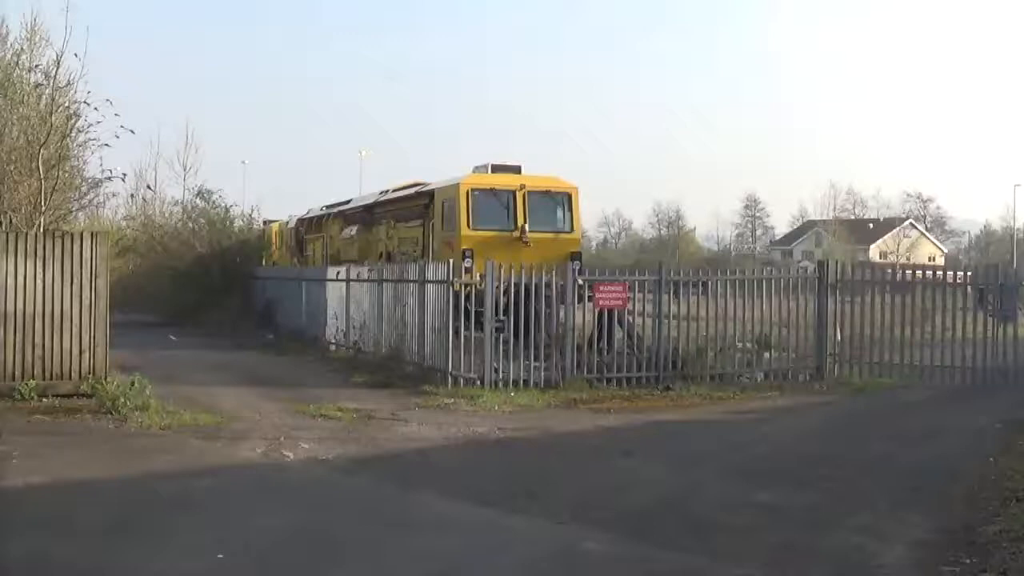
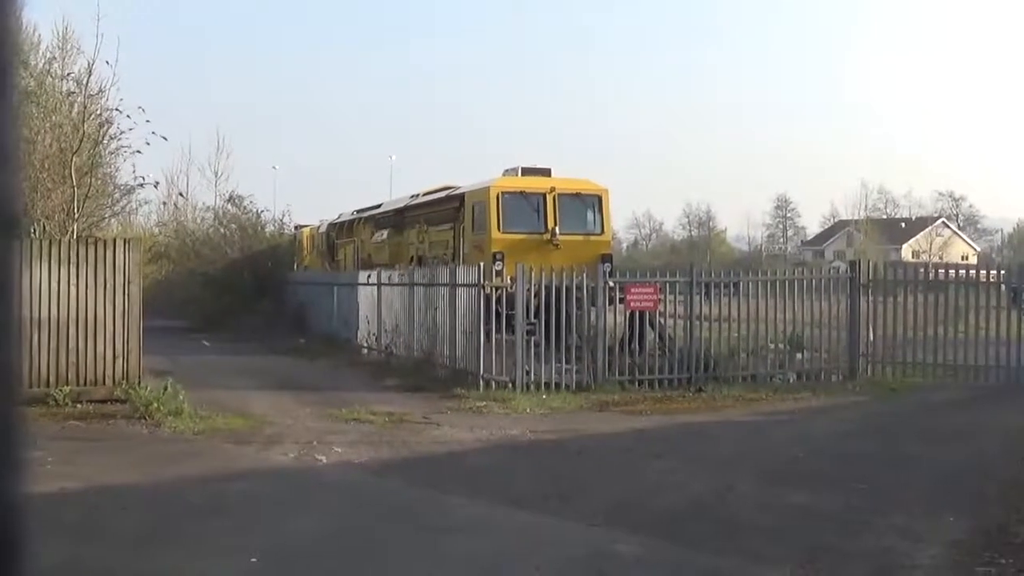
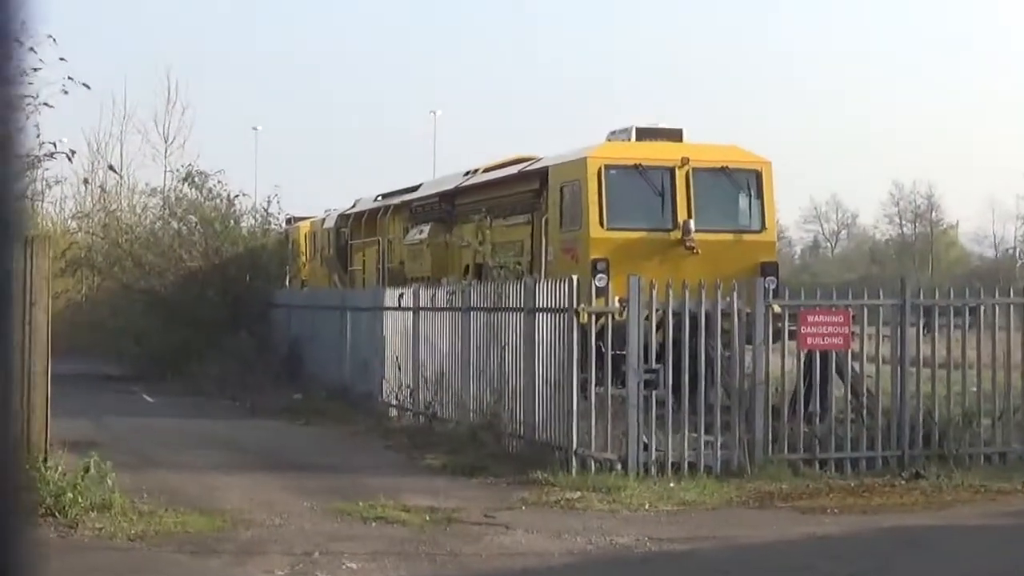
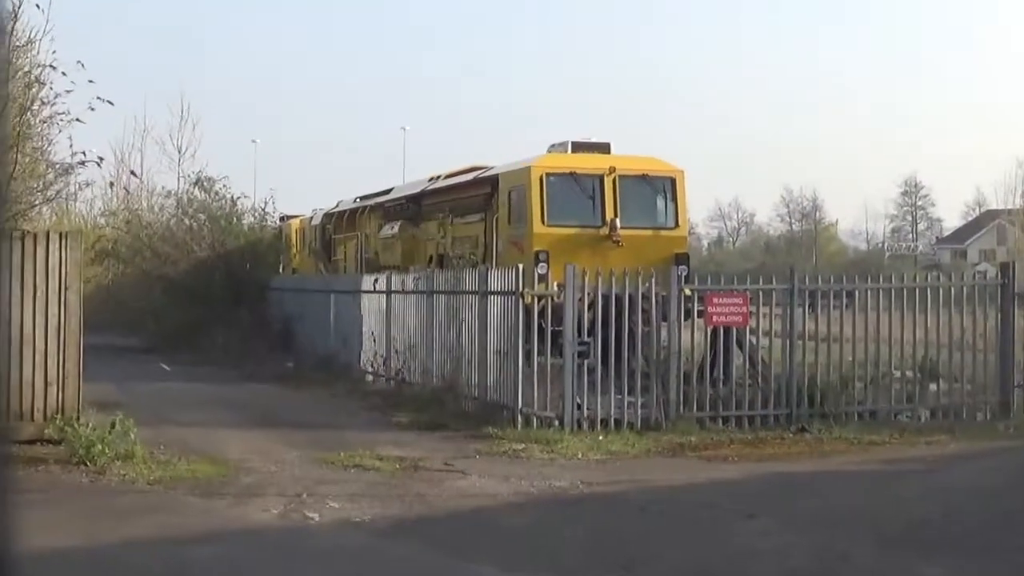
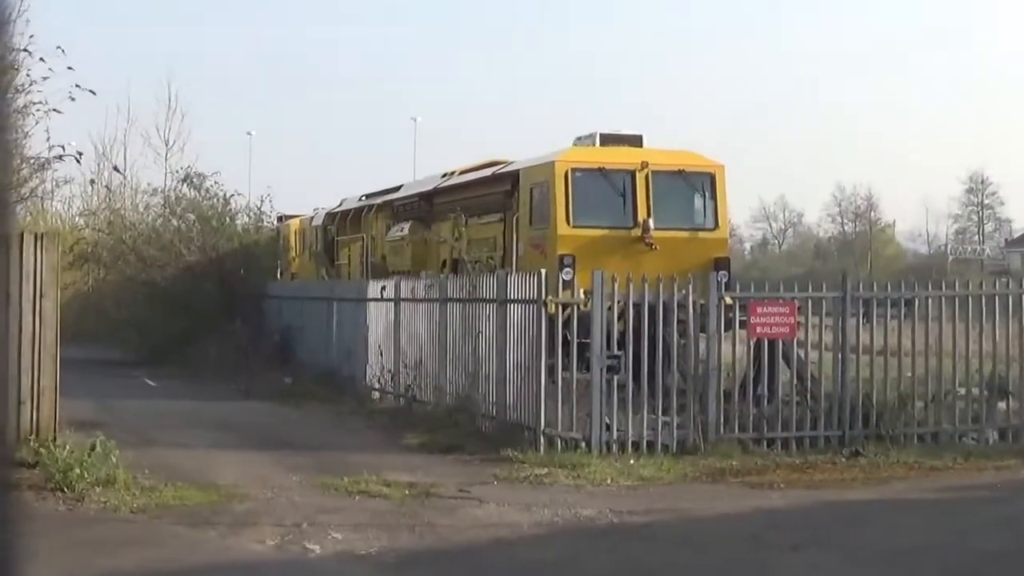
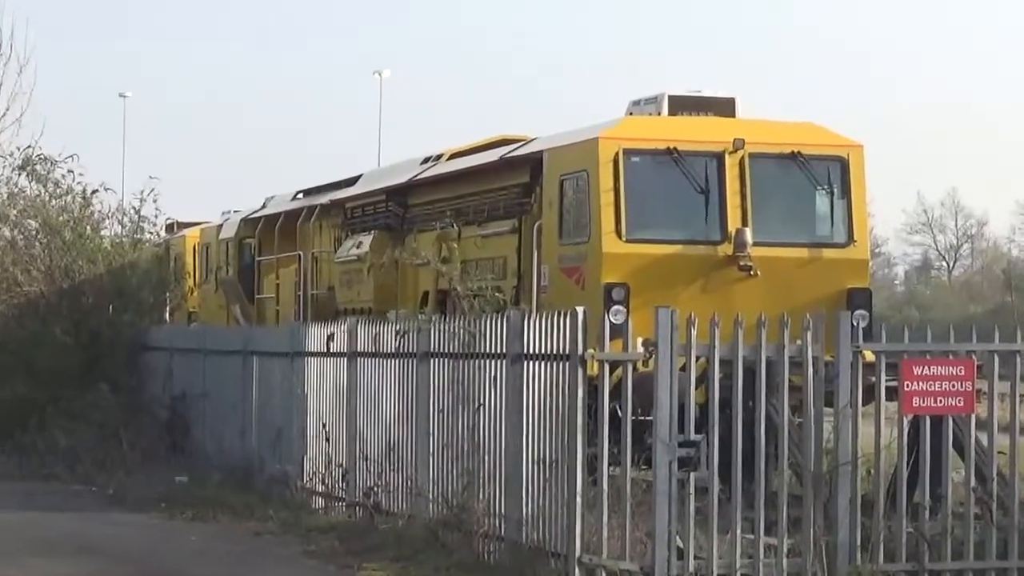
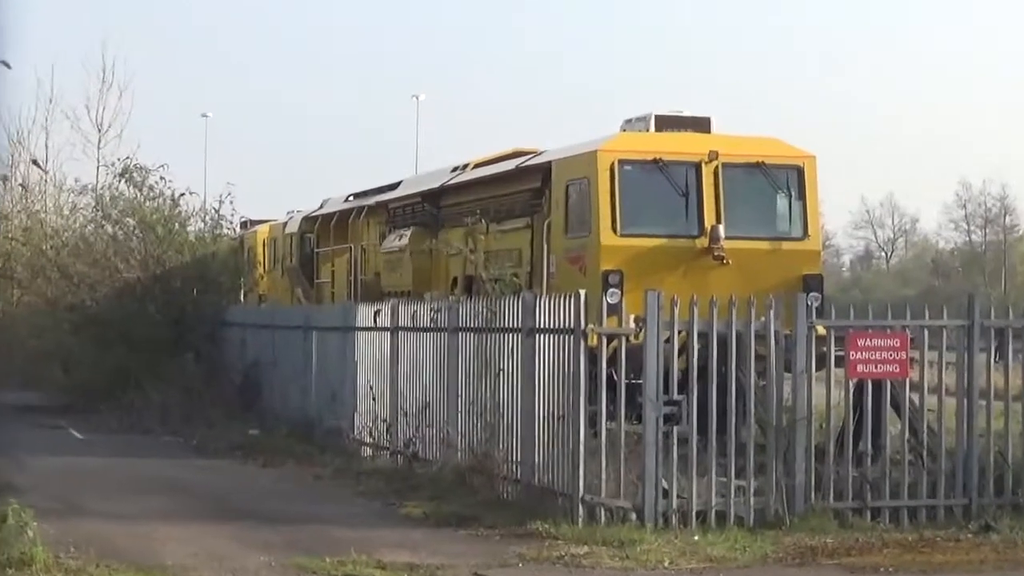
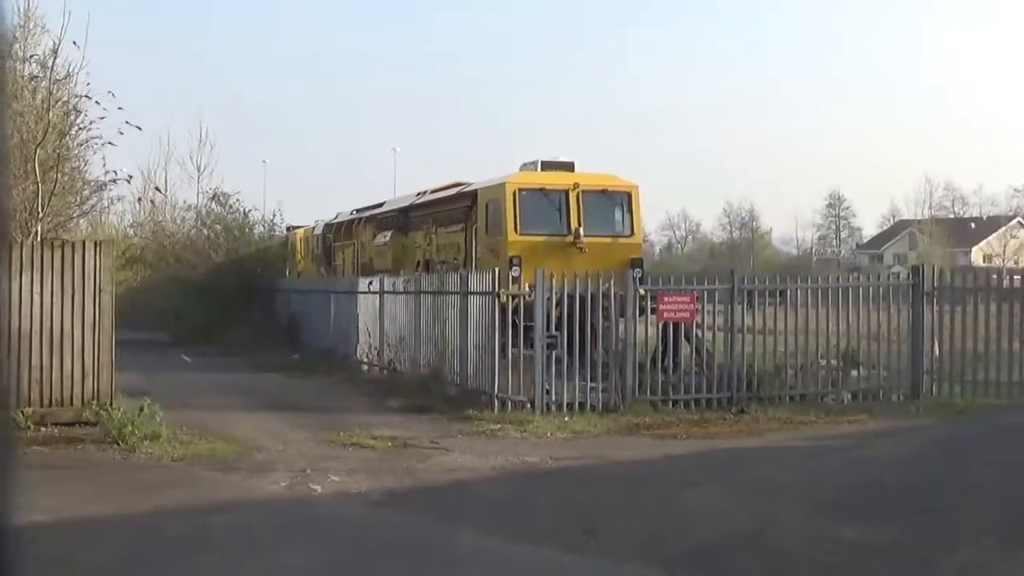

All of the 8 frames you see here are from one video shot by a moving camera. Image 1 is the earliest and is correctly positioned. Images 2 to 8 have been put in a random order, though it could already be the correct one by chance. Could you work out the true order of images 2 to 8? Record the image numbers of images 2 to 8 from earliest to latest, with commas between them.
2, 8, 4, 5, 3, 7, 6
